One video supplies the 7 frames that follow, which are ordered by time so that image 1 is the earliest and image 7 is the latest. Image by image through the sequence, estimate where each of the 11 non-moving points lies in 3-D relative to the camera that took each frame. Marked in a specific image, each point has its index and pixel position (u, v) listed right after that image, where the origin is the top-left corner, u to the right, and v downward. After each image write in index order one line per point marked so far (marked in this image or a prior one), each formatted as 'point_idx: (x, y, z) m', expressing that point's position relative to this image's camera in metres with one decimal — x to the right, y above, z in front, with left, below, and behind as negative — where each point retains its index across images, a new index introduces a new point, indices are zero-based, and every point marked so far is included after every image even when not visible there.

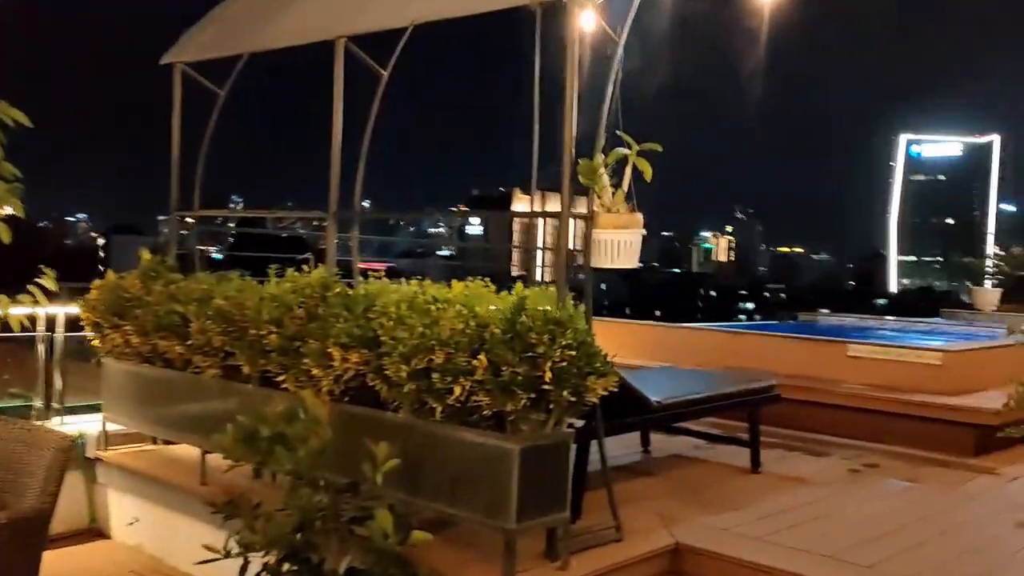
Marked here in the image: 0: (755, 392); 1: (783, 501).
0: (+1.1, -0.5, +4.2) m
1: (+1.1, -0.8, +3.7) m
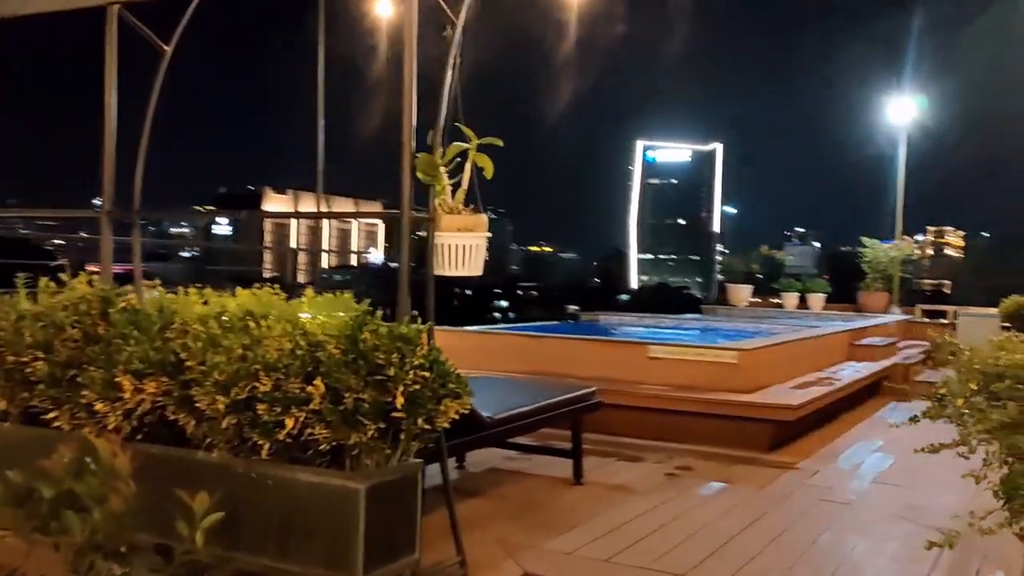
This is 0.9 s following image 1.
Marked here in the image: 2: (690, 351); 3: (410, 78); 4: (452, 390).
0: (+0.3, -0.5, +4.0) m
1: (+0.4, -0.9, +3.6) m
2: (+1.0, -0.4, +5.3) m
3: (-0.3, +0.6, +2.5) m
4: (-0.1, -0.3, +2.4) m
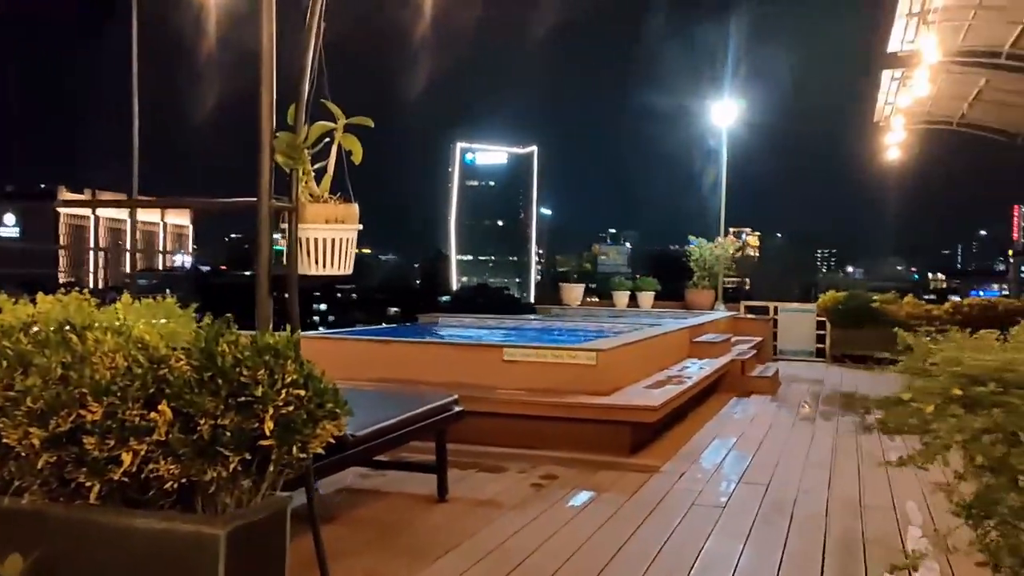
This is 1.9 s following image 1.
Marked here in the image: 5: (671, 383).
0: (-0.3, -0.5, +3.7) m
1: (-0.1, -0.9, +3.3) m
2: (+0.2, -0.4, +5.1) m
3: (-0.6, +0.6, +2.2) m
4: (-0.4, -0.3, +2.0) m
5: (+1.0, -0.6, +5.8) m
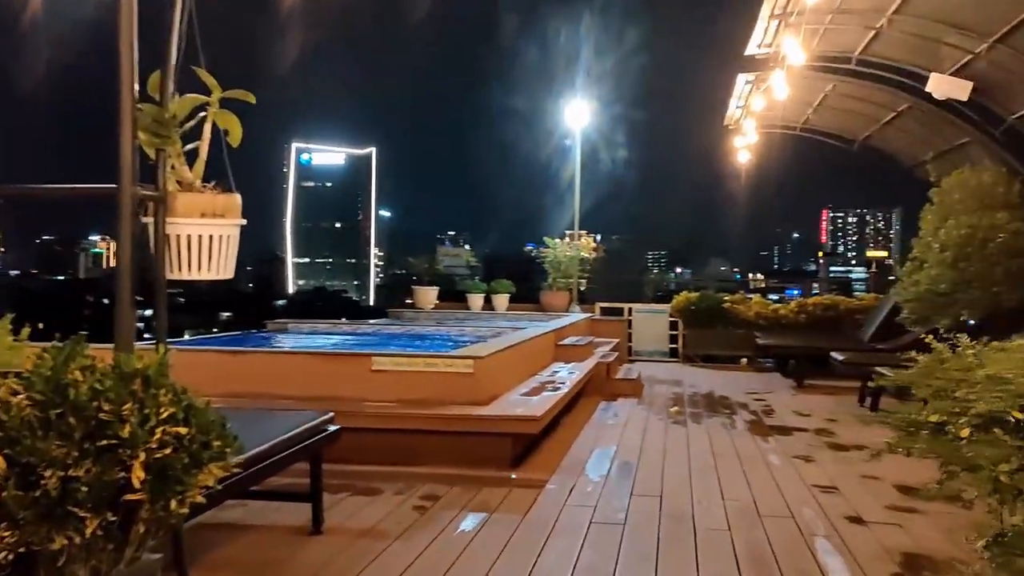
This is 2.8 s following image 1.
0: (-0.7, -0.5, +3.3) m
1: (-0.4, -0.9, +2.9) m
2: (-0.5, -0.4, +4.8) m
3: (-0.7, +0.5, +1.7) m
4: (-0.5, -0.3, +1.6) m
5: (+0.2, -0.6, +5.5) m
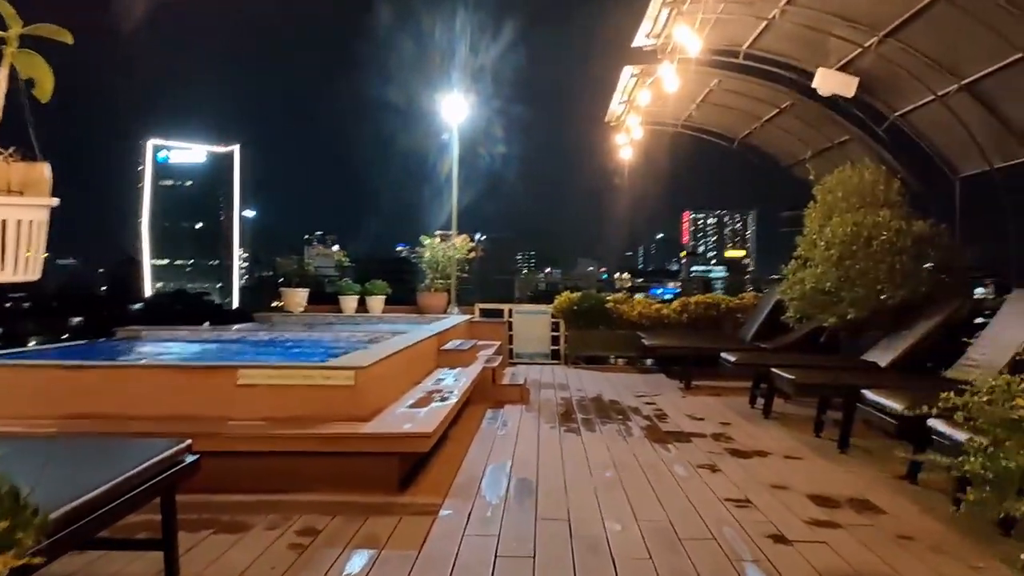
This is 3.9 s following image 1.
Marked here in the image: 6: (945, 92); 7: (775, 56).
0: (-1.0, -0.5, +2.7) m
1: (-0.7, -0.9, +2.4) m
2: (-1.0, -0.4, +4.2) m
3: (-0.8, +0.5, +1.2) m
4: (-0.6, -0.3, +1.1) m
5: (-0.4, -0.6, +5.1) m
6: (+2.8, +1.3, +6.1) m
7: (+2.0, +1.7, +7.0) m
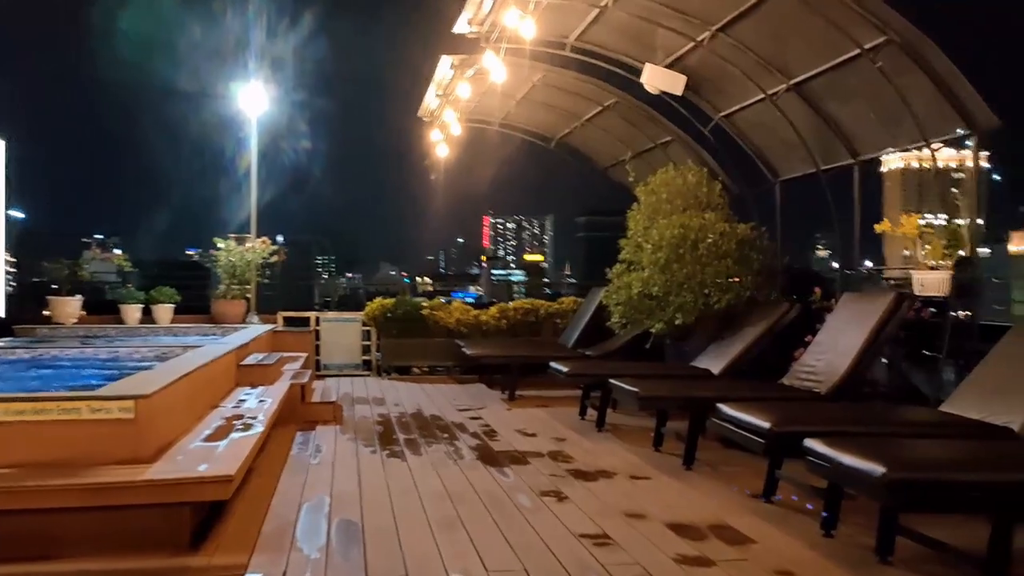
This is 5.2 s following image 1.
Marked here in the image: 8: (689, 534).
0: (-1.3, -0.5, +1.9) m
1: (-1.0, -0.9, +1.6) m
2: (-1.7, -0.4, +3.4) m
3: (-0.8, +0.5, +0.4) m
4: (-0.6, -0.3, +0.4) m
5: (-1.3, -0.6, +4.3) m
6: (+1.7, +1.3, +6.0) m
7: (+0.6, +1.7, +6.7) m
8: (+0.7, -0.9, +3.5) m
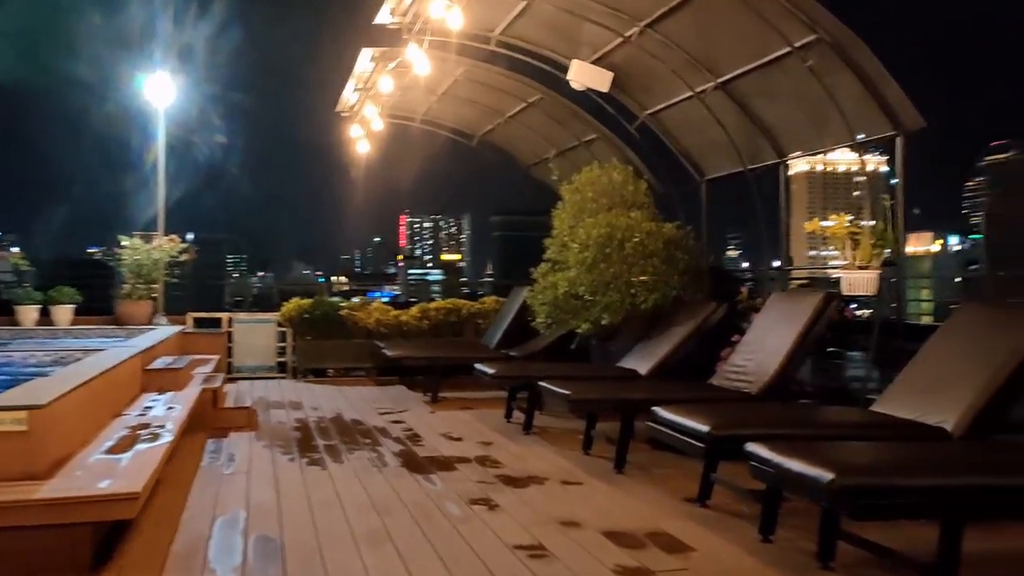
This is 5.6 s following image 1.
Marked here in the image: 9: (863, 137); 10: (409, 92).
0: (-1.4, -0.5, +1.6) m
1: (-1.0, -0.9, +1.4) m
2: (-1.9, -0.4, +3.0) m
3: (-0.8, +0.5, +0.2) m
4: (-0.6, -0.3, +0.1) m
5: (-1.6, -0.6, +4.0) m
6: (+1.2, +1.3, +6.0) m
7: (+0.1, +1.7, +6.5) m
8: (+0.4, -0.9, +3.4) m
9: (+1.9, +0.8, +5.2) m
10: (-0.9, +1.7, +8.1) m
